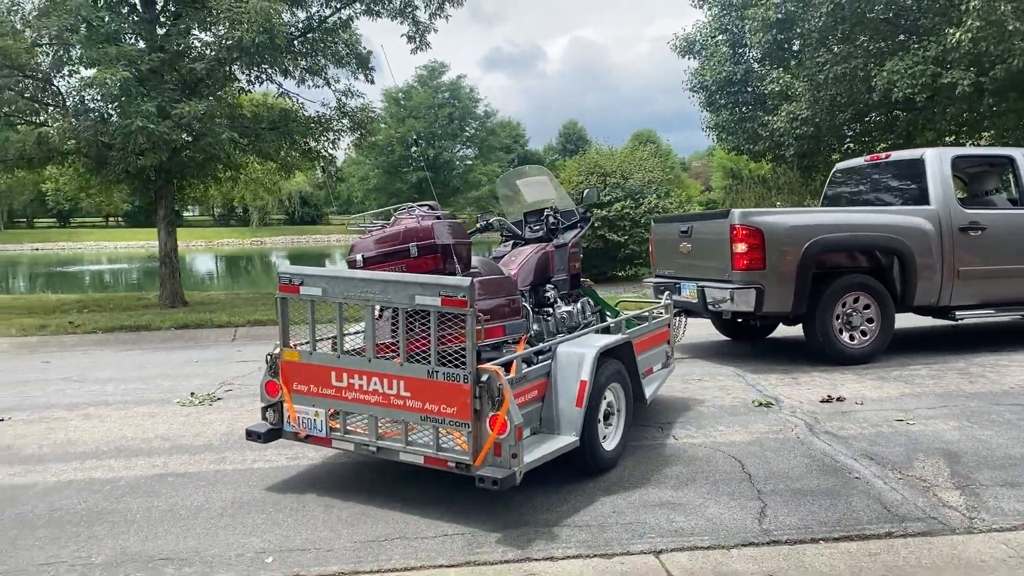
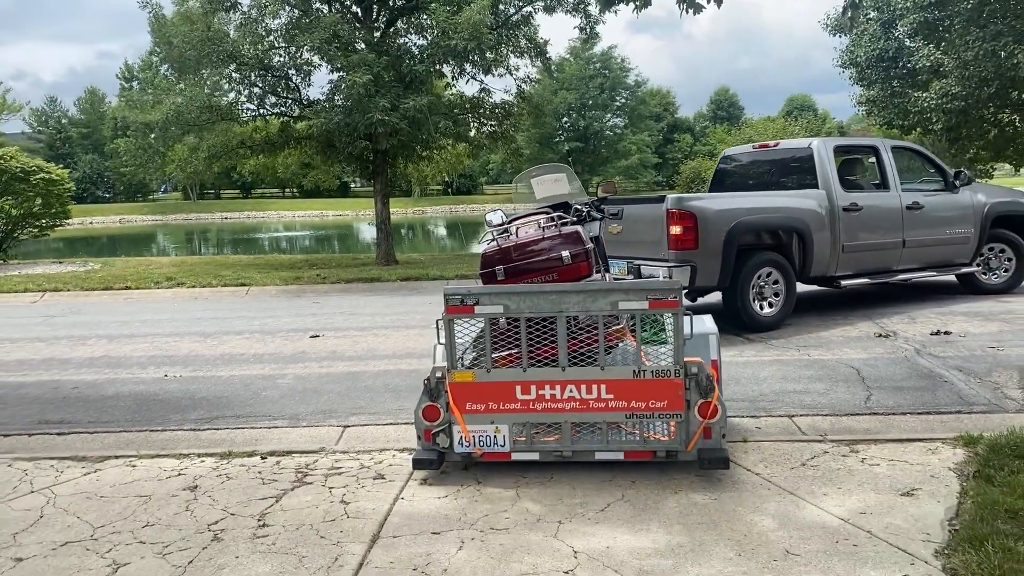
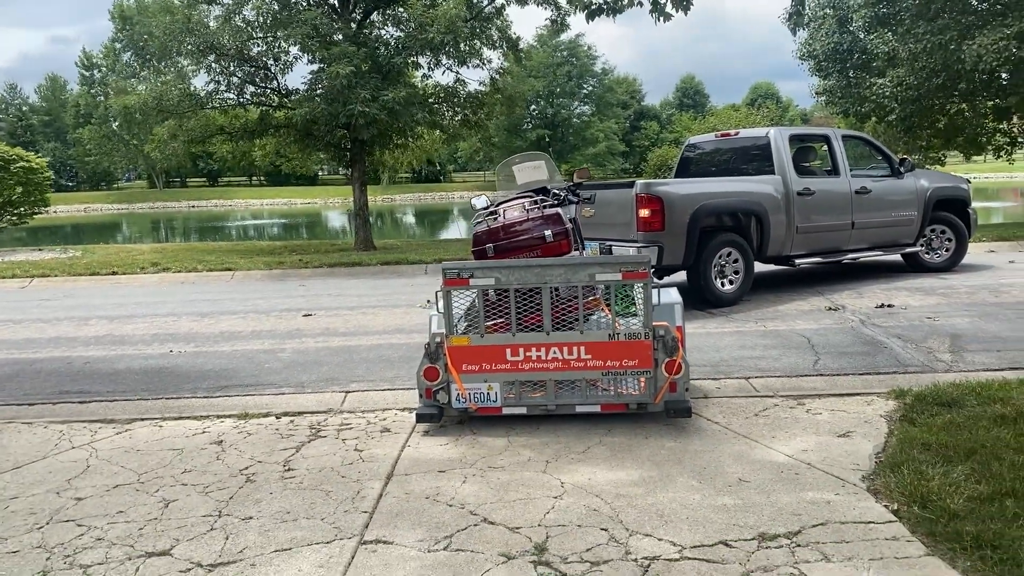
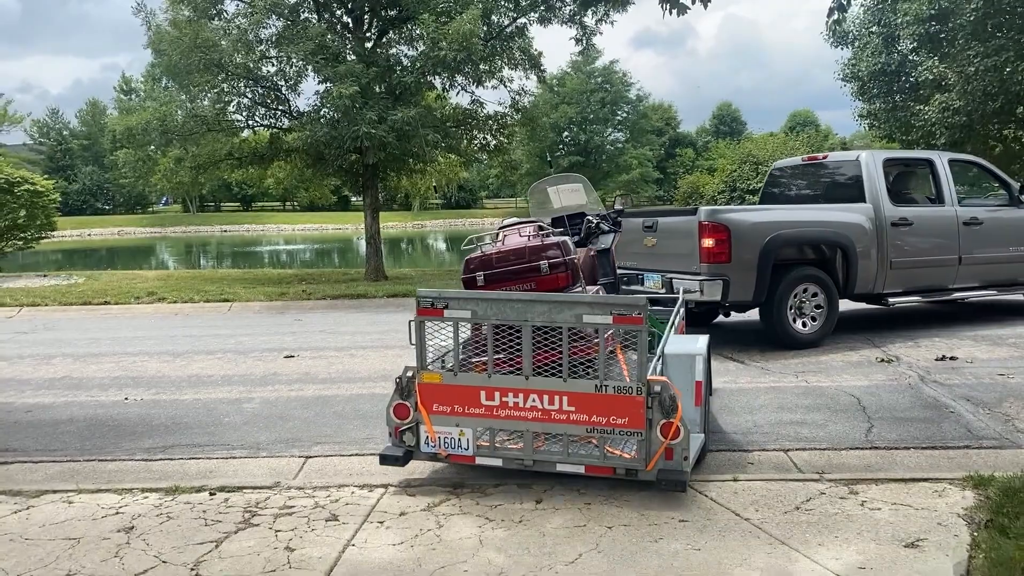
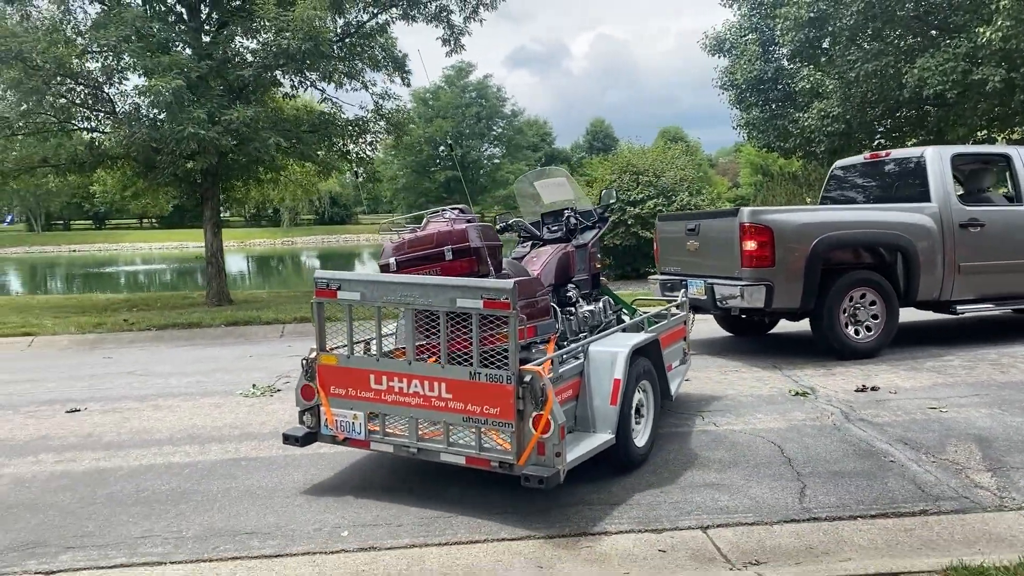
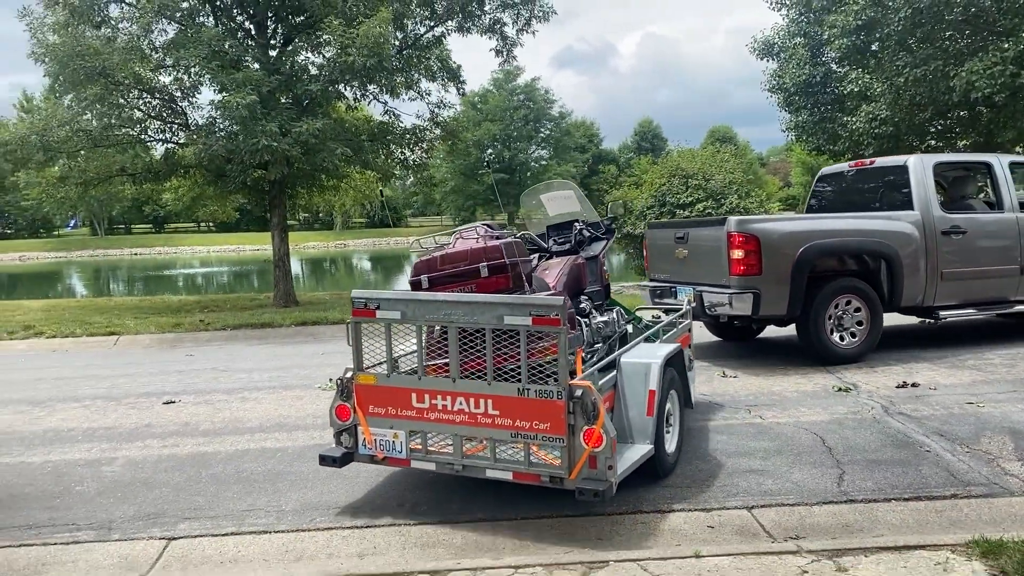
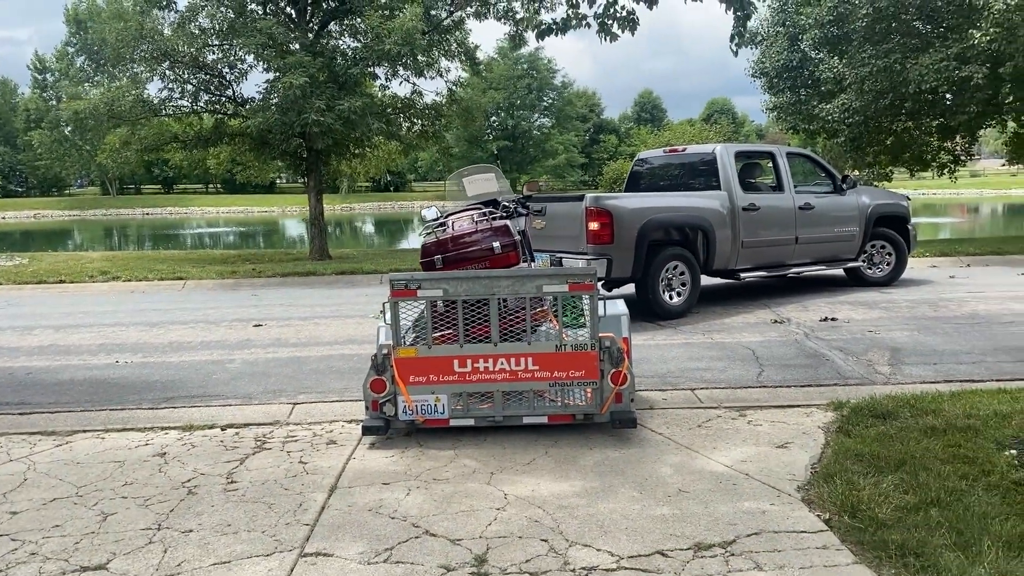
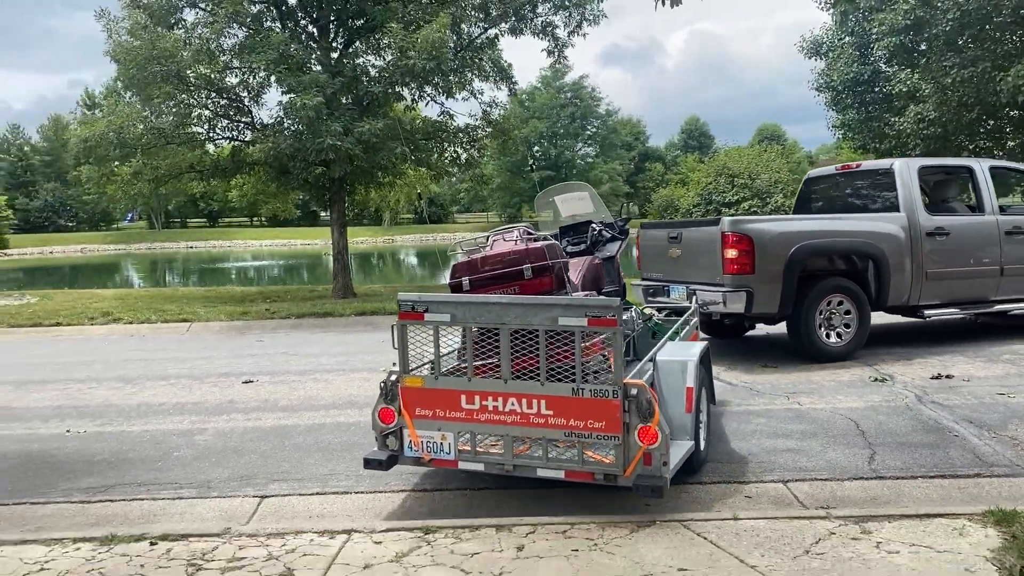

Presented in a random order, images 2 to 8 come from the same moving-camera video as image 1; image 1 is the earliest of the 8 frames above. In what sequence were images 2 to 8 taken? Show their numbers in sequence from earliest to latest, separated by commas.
5, 6, 8, 4, 2, 3, 7
